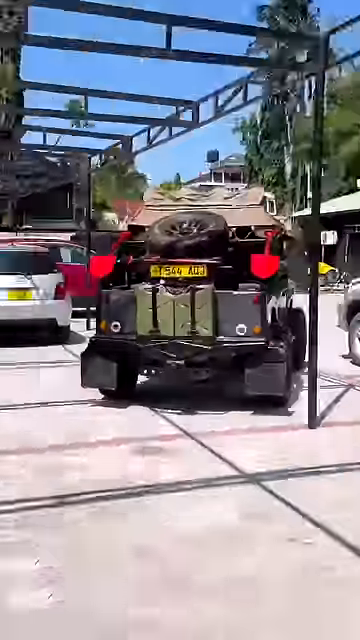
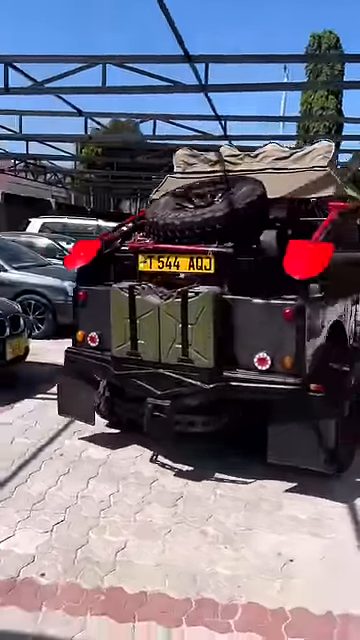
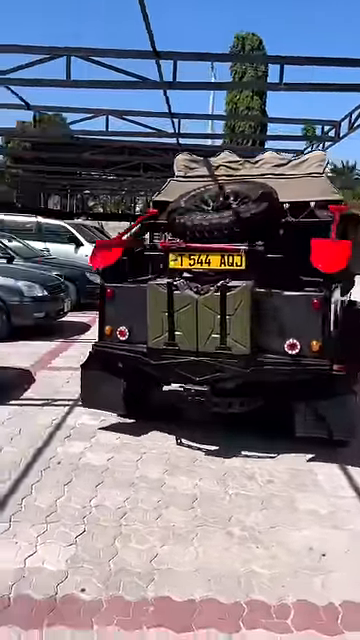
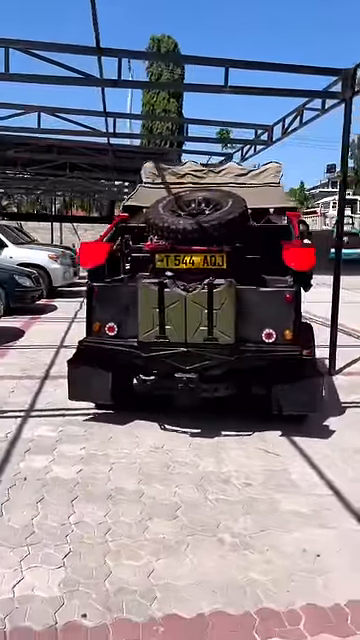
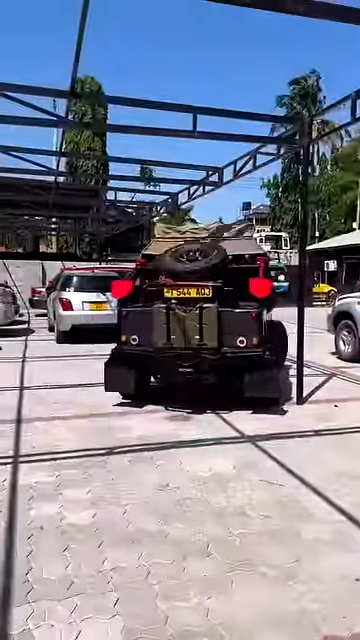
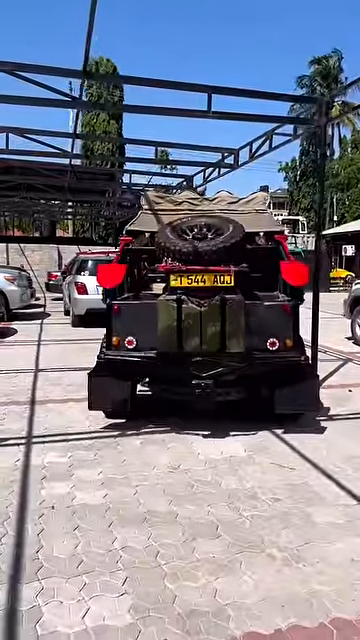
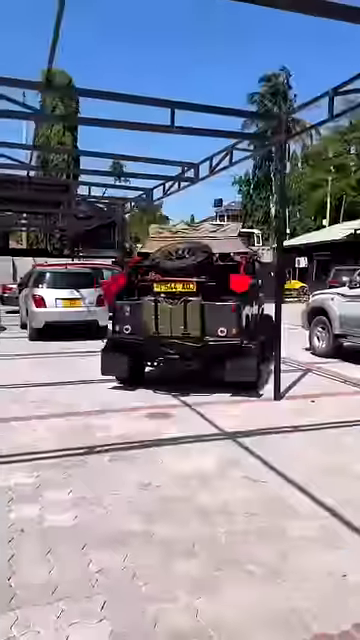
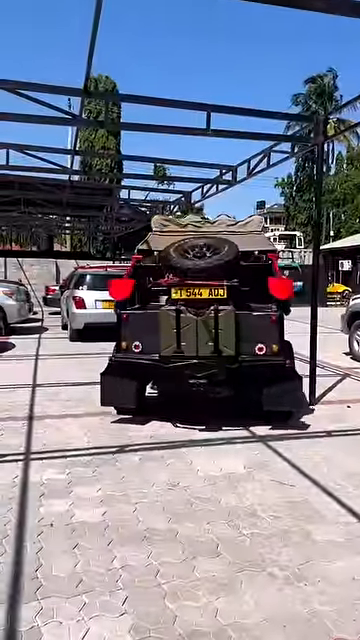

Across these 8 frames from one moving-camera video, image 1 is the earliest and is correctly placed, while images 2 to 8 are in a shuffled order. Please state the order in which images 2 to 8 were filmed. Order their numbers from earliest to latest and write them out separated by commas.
7, 5, 8, 6, 4, 3, 2
